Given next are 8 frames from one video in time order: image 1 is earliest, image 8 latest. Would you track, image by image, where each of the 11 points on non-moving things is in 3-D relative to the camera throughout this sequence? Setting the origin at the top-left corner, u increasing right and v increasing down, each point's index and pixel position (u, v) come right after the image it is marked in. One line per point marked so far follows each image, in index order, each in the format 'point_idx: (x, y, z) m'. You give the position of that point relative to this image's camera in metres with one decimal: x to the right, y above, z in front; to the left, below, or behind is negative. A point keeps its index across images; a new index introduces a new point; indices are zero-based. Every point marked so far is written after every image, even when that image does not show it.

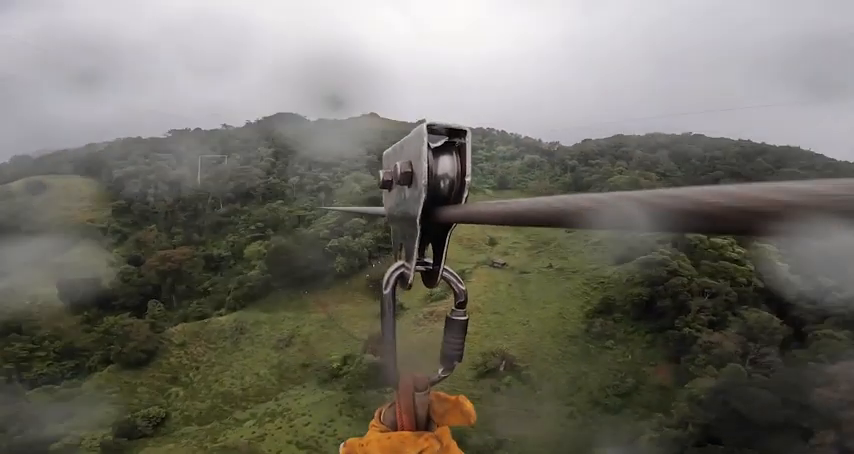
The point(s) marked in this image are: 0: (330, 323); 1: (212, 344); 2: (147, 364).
0: (-3.4, -3.4, +19.4) m
1: (-7.7, -4.2, +19.5) m
2: (-10.1, -4.9, +19.6) m
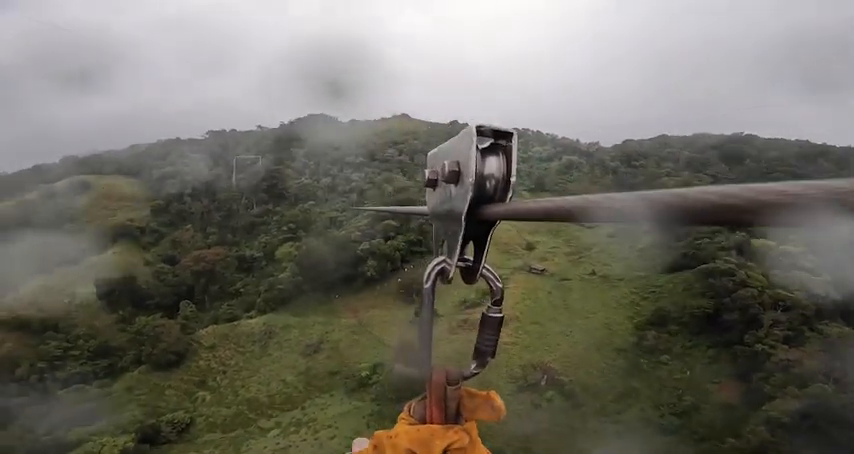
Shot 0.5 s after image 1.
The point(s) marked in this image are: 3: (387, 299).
0: (-2.3, -3.5, +18.7) m
1: (-6.6, -4.2, +19.0) m
2: (-8.9, -4.9, +19.4) m
3: (-1.4, -2.6, +19.9) m
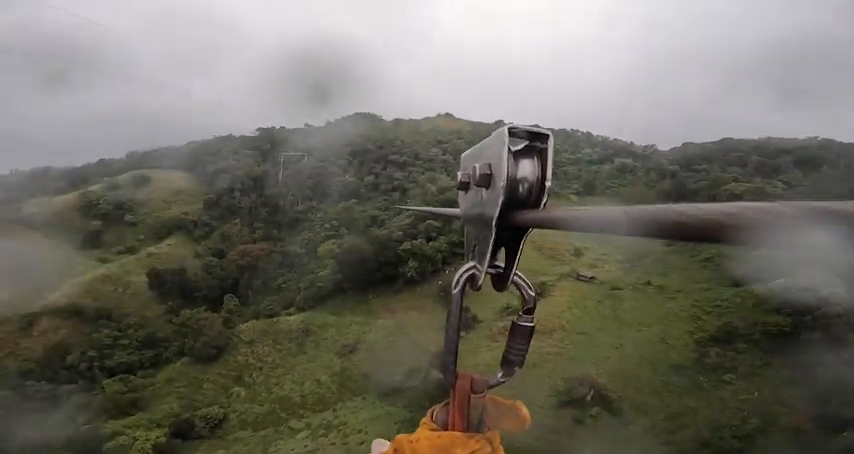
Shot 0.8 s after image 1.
0: (-1.0, -3.5, +18.2) m
1: (-5.2, -4.1, +18.9) m
2: (-7.6, -4.7, +19.5) m
3: (0.0, -2.7, +19.3) m
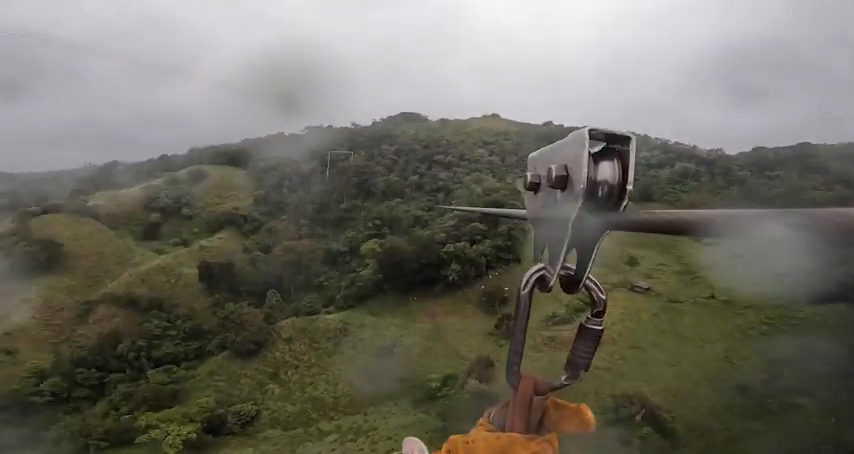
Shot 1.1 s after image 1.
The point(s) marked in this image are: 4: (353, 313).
0: (+0.3, -3.5, +17.6) m
1: (-3.9, -4.0, +18.8) m
2: (-6.2, -4.6, +19.6) m
3: (+1.4, -2.7, +18.6) m
4: (-2.7, -3.1, +19.6) m
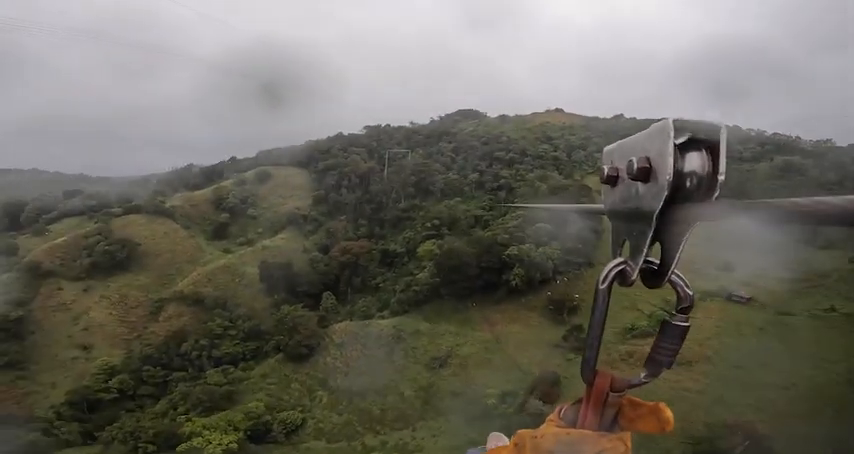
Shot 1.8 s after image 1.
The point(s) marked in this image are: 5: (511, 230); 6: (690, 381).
0: (+2.0, -3.5, +16.2) m
1: (-2.0, -4.0, +17.8) m
2: (-4.2, -4.6, +18.9) m
3: (+3.2, -2.7, +17.0) m
4: (-0.7, -3.1, +18.5) m
5: (+2.9, -0.1, +18.8) m
6: (+7.1, -4.1, +14.4) m
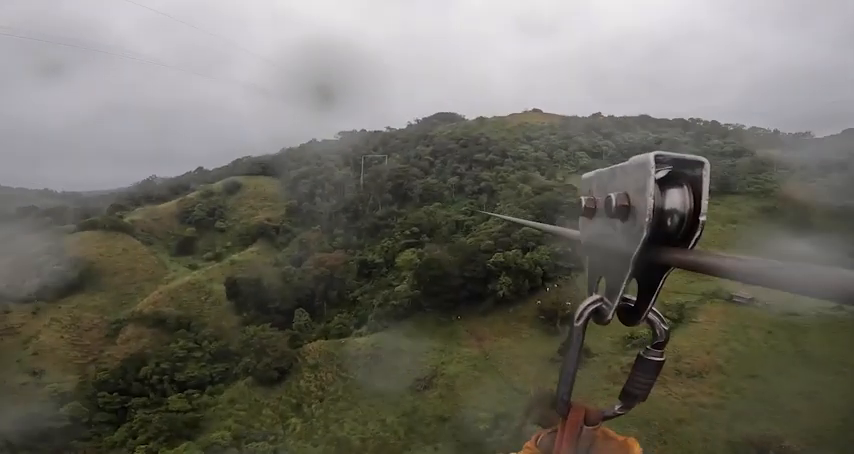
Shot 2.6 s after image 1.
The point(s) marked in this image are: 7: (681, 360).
0: (+1.5, -3.7, +14.8) m
1: (-2.5, -4.3, +16.3) m
2: (-4.7, -5.0, +17.3) m
3: (+2.7, -2.9, +15.7) m
4: (-1.2, -3.4, +17.0) m
5: (+2.2, -0.3, +17.5) m
6: (+6.7, -4.1, +13.2) m
7: (+7.0, -3.6, +14.9) m
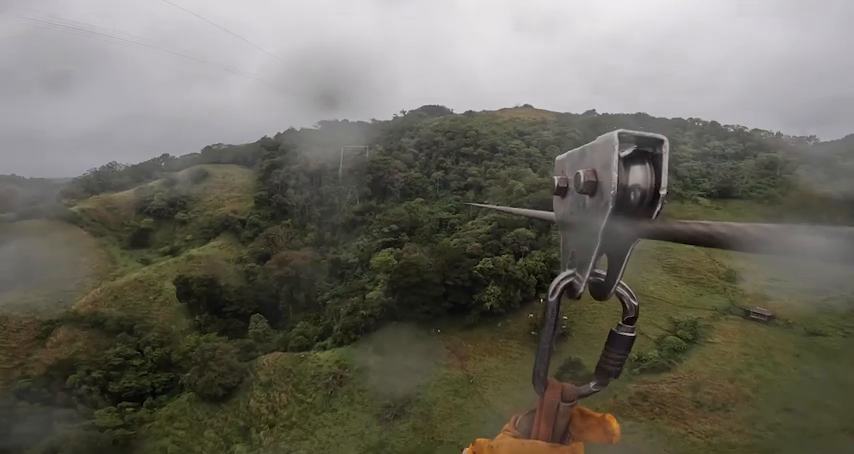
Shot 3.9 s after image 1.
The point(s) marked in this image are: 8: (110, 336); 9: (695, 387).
0: (+0.9, -3.7, +12.5) m
1: (-3.2, -4.2, +13.9) m
2: (-5.4, -4.8, +14.8) m
3: (+2.0, -2.9, +13.4) m
4: (-1.9, -3.3, +14.6) m
5: (+1.6, -0.3, +15.2) m
6: (+6.1, -4.2, +11.1) m
7: (+6.4, -3.8, +12.8) m
8: (-11.0, -3.9, +19.2) m
9: (+6.3, -3.7, +12.9) m
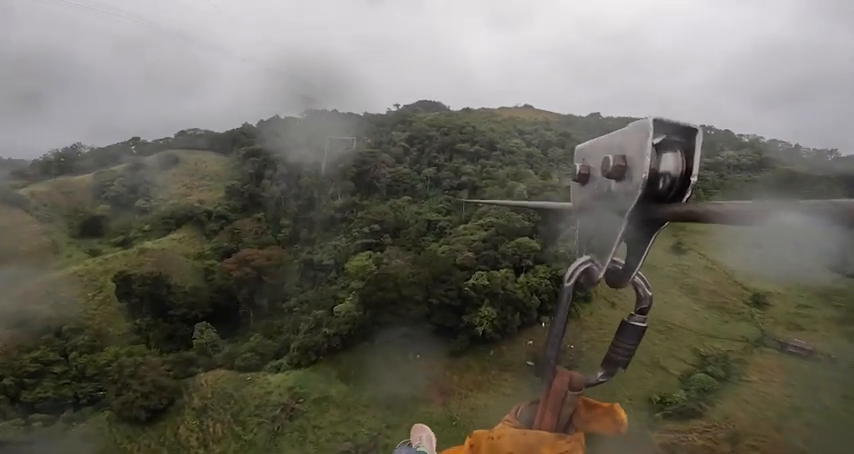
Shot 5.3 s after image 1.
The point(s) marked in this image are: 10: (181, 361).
0: (+0.4, -3.7, +9.9) m
1: (-3.8, -4.1, +11.3) m
2: (-6.0, -4.6, +12.2) m
3: (+1.5, -3.0, +10.8) m
4: (-2.5, -3.2, +12.0) m
5: (+1.2, -0.4, +12.7) m
6: (+5.6, -4.5, +8.6) m
7: (+5.9, -4.1, +10.3) m
8: (-11.7, -3.5, +16.5) m
9: (+5.8, -4.1, +10.4) m
10: (-6.1, -3.4, +13.6) m
